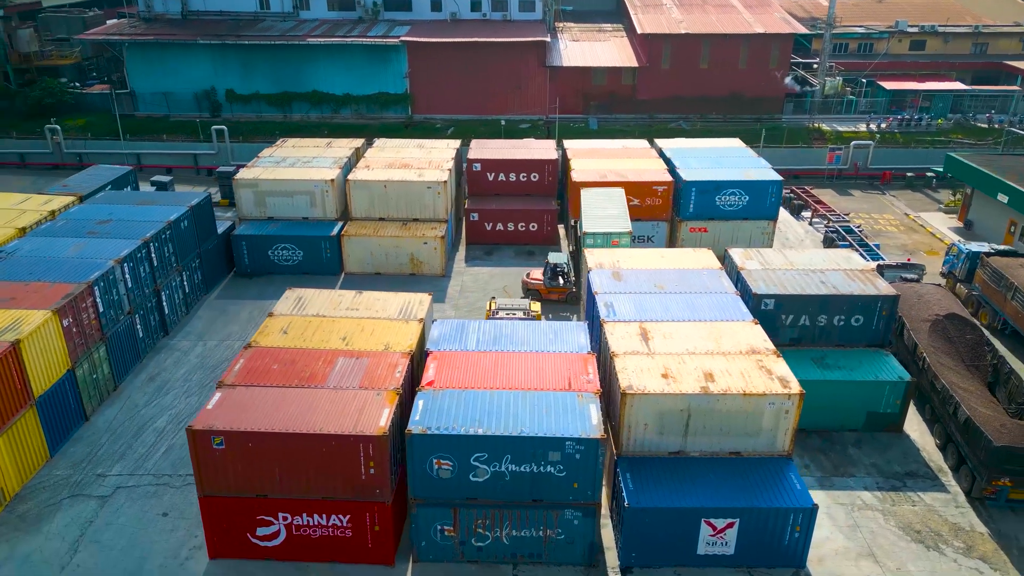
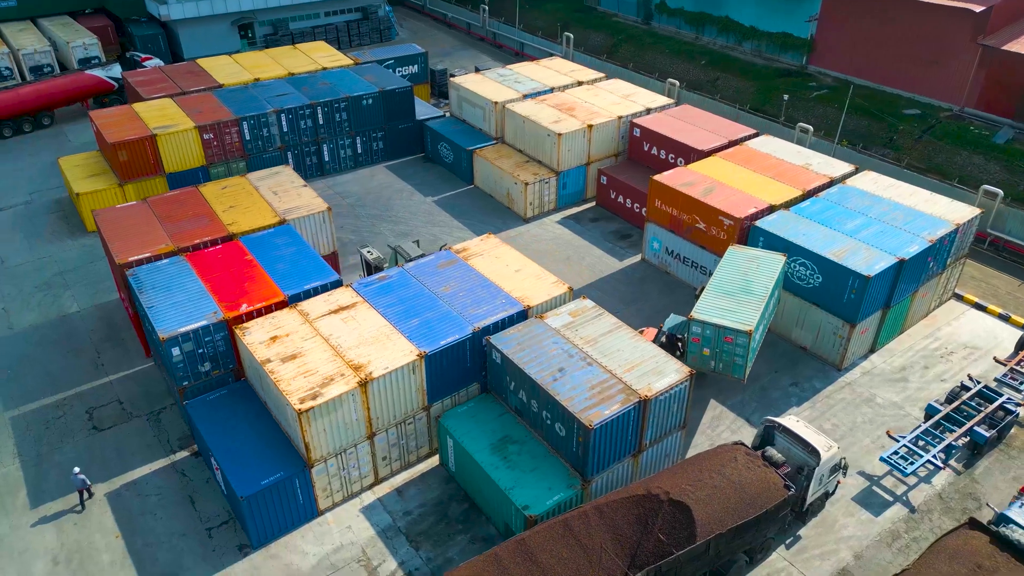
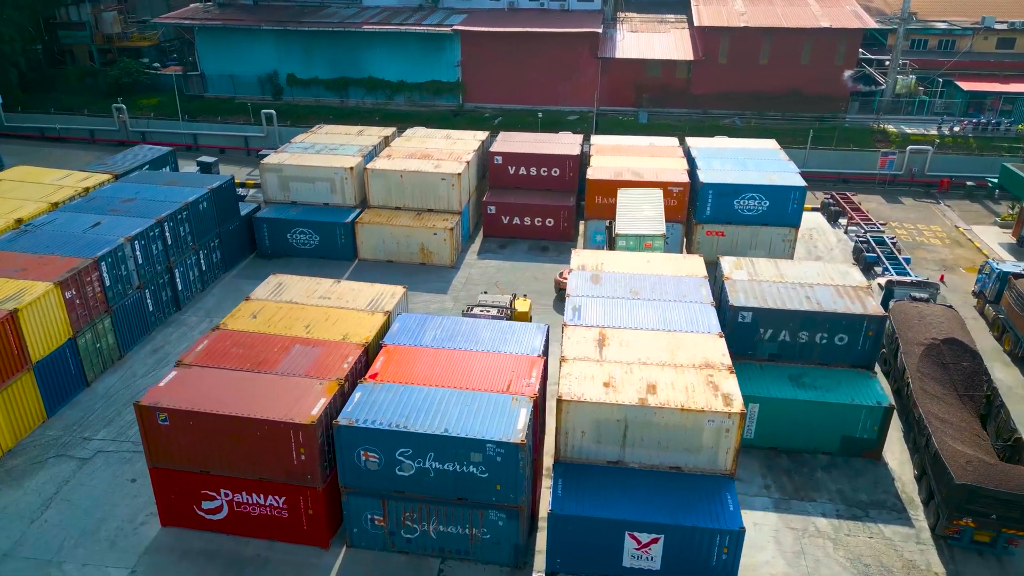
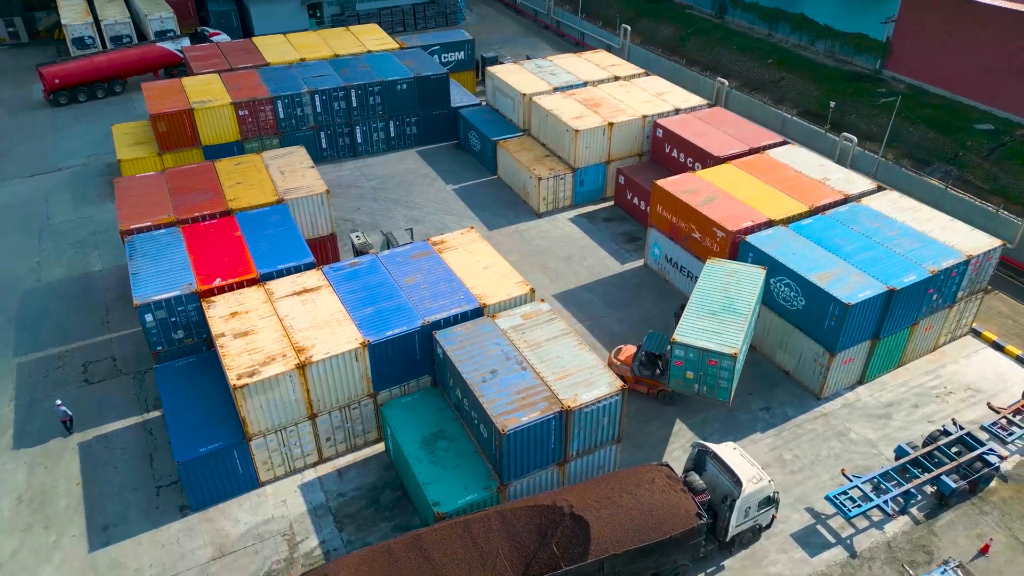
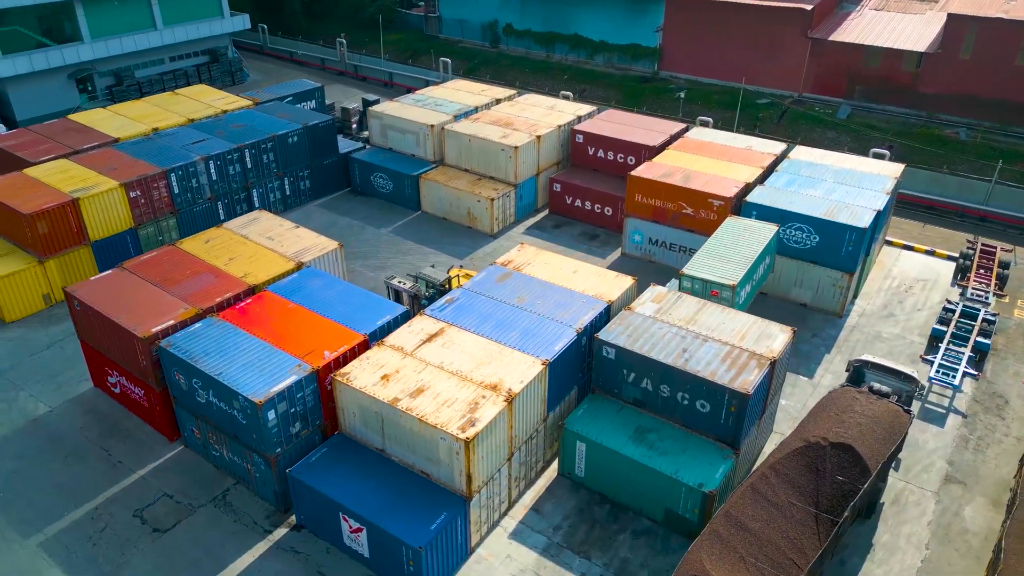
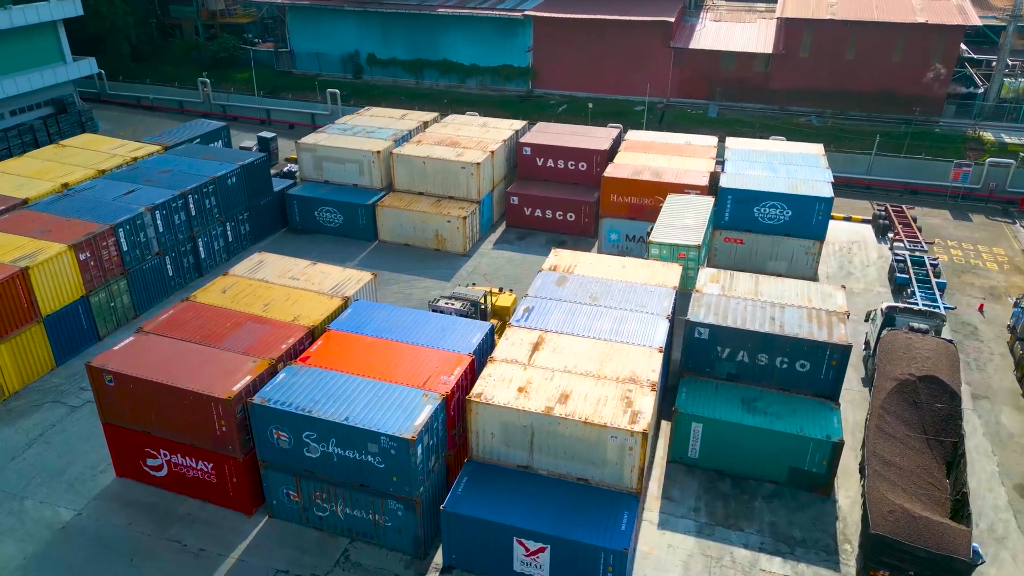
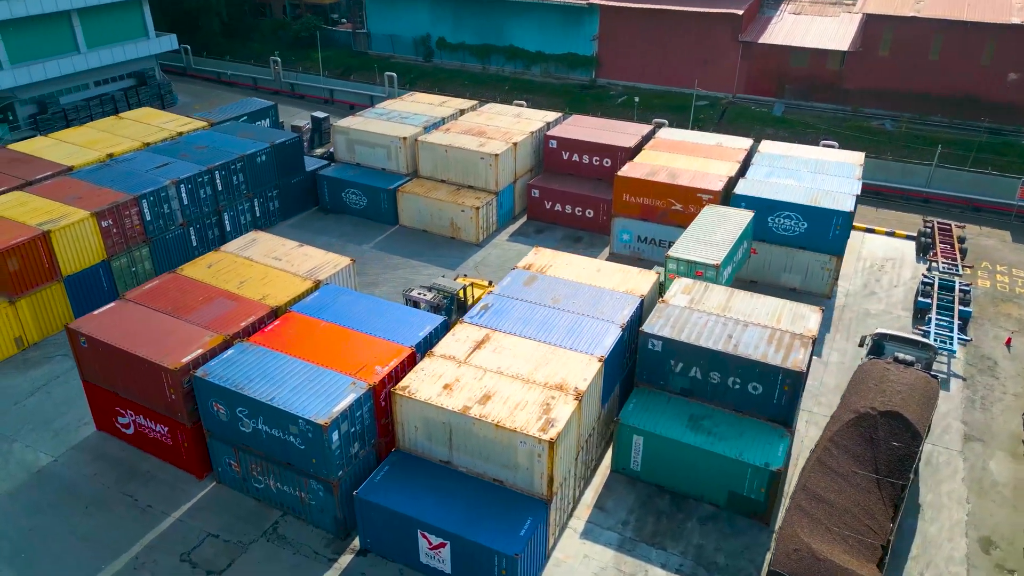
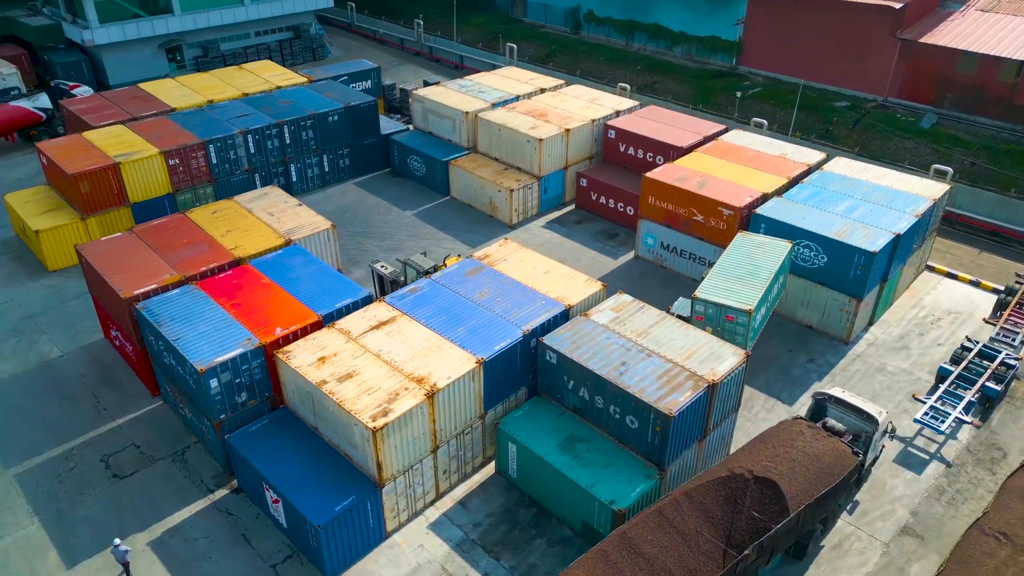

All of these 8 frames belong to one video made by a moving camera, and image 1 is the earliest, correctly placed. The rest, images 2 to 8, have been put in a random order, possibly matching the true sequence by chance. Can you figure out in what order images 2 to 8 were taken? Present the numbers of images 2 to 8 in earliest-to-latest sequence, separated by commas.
3, 6, 7, 5, 8, 2, 4
